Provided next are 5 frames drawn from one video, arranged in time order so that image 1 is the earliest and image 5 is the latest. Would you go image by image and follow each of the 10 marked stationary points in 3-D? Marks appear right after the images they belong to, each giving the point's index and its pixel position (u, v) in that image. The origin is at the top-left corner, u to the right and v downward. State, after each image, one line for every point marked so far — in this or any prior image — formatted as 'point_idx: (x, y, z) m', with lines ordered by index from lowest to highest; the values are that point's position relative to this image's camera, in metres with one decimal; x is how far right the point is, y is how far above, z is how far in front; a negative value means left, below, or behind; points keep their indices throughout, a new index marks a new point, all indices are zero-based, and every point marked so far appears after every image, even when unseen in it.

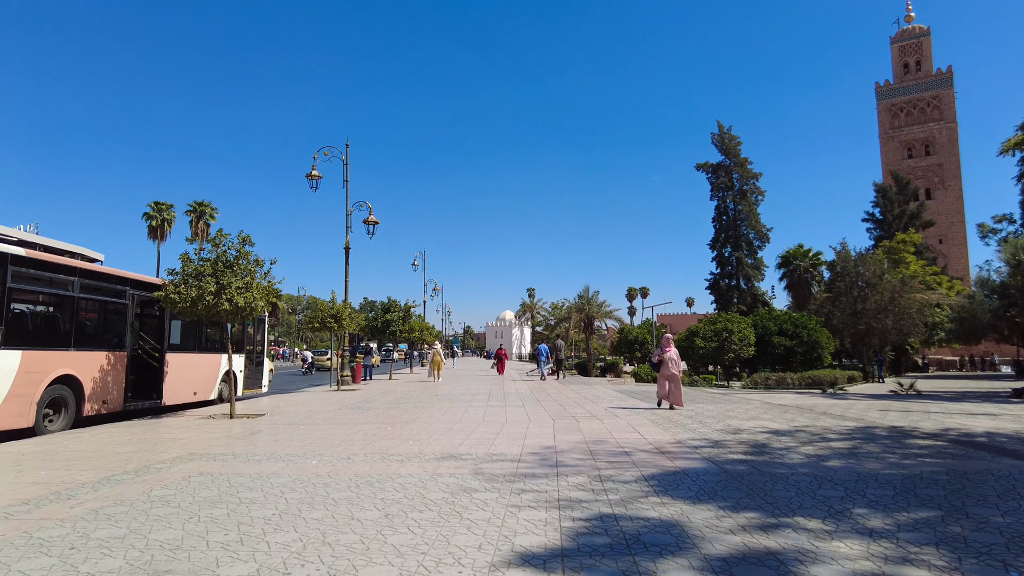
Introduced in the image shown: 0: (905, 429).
0: (+6.3, -2.3, +9.0) m
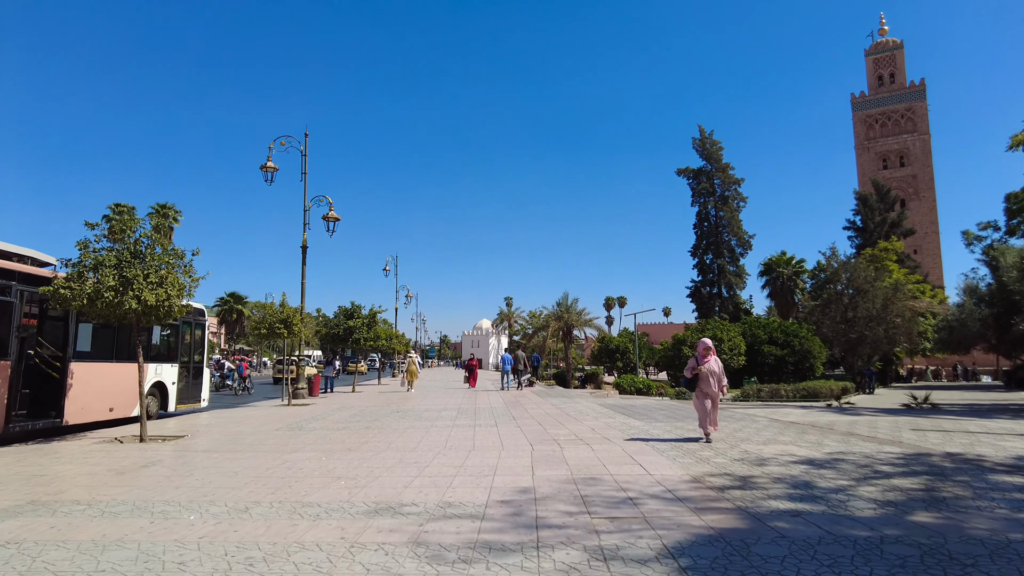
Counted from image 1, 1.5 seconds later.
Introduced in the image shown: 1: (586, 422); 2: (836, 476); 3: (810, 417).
0: (+5.9, -2.2, +7.2) m
1: (+1.5, -2.8, +11.5) m
2: (+3.6, -2.1, +6.2) m
3: (+6.7, -3.0, +12.7) m
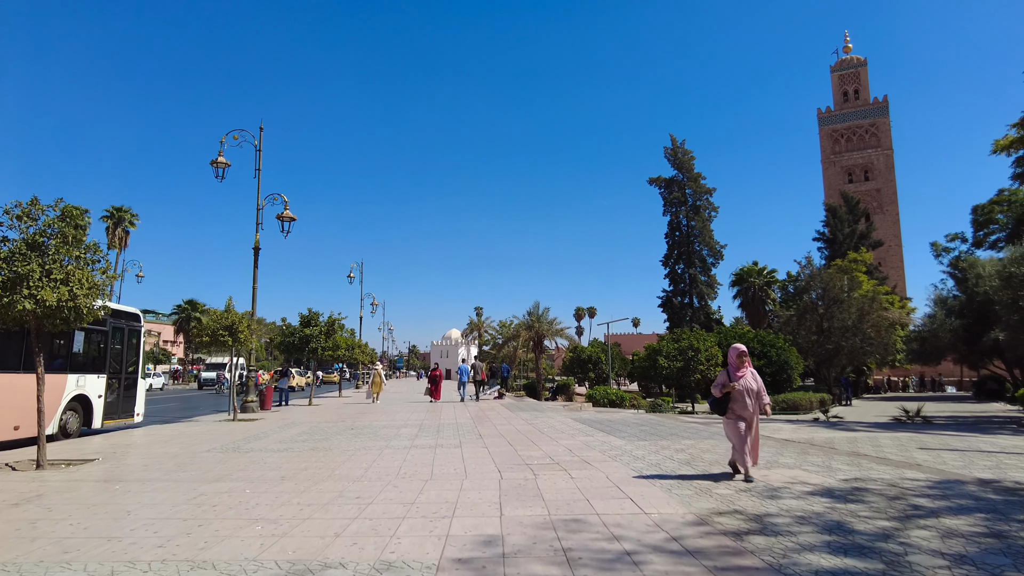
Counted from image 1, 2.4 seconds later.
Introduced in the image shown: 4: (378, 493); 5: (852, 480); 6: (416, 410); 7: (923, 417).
0: (+5.5, -2.2, +6.2) m
1: (+0.9, -2.8, +10.3) m
2: (+3.3, -2.0, +5.1) m
3: (+6.1, -3.1, +11.7) m
4: (-1.5, -2.3, +6.3) m
5: (+4.0, -2.3, +6.6) m
6: (-3.1, -4.0, +18.2) m
7: (+10.6, -3.3, +14.5) m
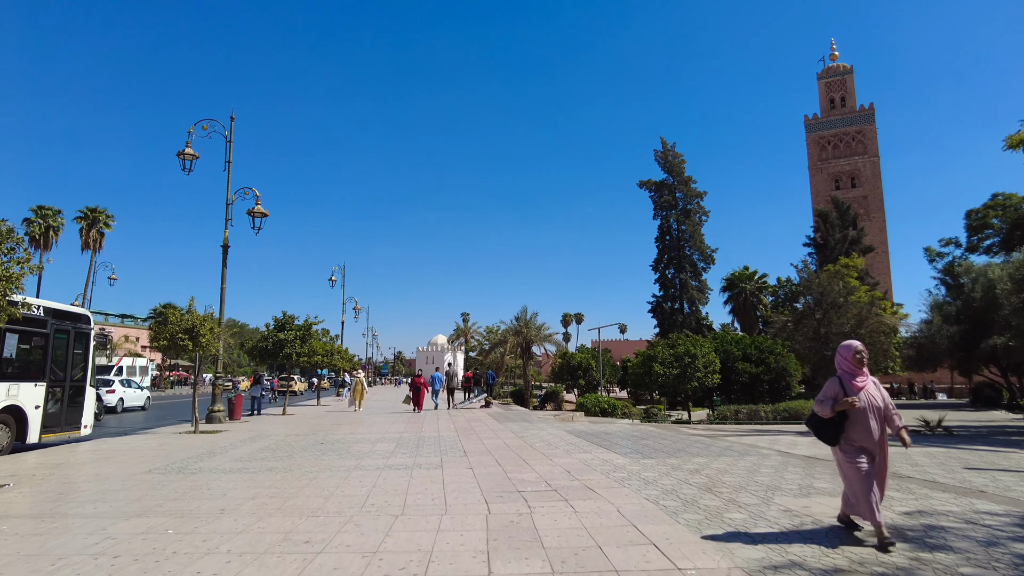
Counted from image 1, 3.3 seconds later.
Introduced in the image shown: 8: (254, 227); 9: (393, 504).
0: (+5.4, -2.1, +5.1) m
1: (+0.7, -2.8, +9.0) m
2: (+3.2, -2.0, +3.9) m
3: (+5.8, -3.1, +10.6) m
4: (-1.6, -2.2, +5.0) m
5: (+3.9, -2.2, +5.4) m
6: (-3.5, -4.0, +16.8) m
7: (+10.3, -3.4, +13.4) m
8: (-7.5, +1.8, +16.3) m
9: (-1.3, -2.4, +6.1) m
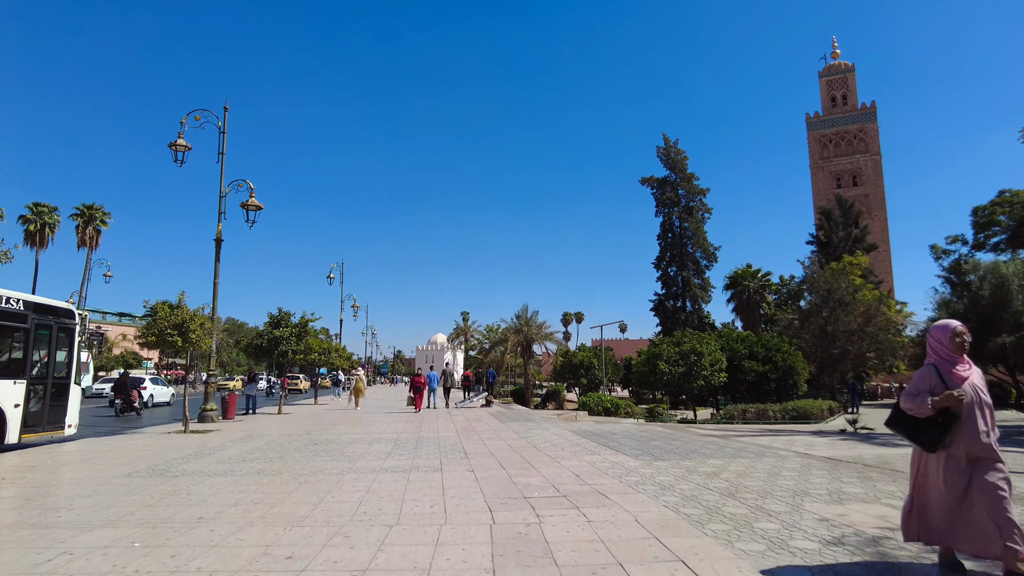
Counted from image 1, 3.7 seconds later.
0: (+5.5, -2.0, +4.5) m
1: (+0.8, -2.6, +8.5) m
2: (+3.3, -1.8, +3.3) m
3: (+5.9, -2.9, +10.0) m
4: (-1.5, -2.1, +4.4) m
5: (+4.0, -2.1, +4.9) m
6: (-3.4, -3.8, +16.3) m
7: (+10.4, -3.2, +12.9) m
8: (-7.4, +1.9, +15.7) m
9: (-1.2, -2.2, +5.6) m
